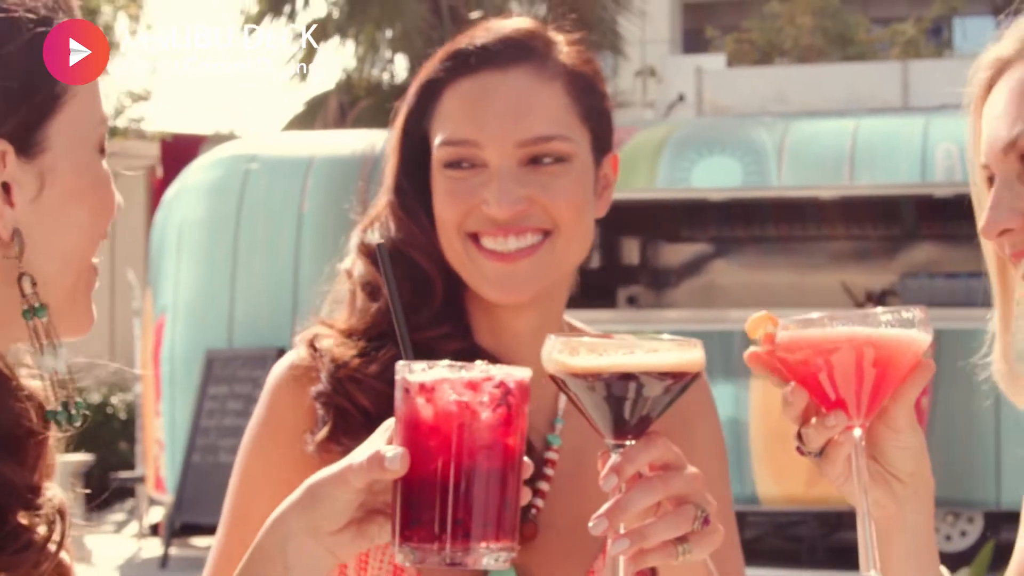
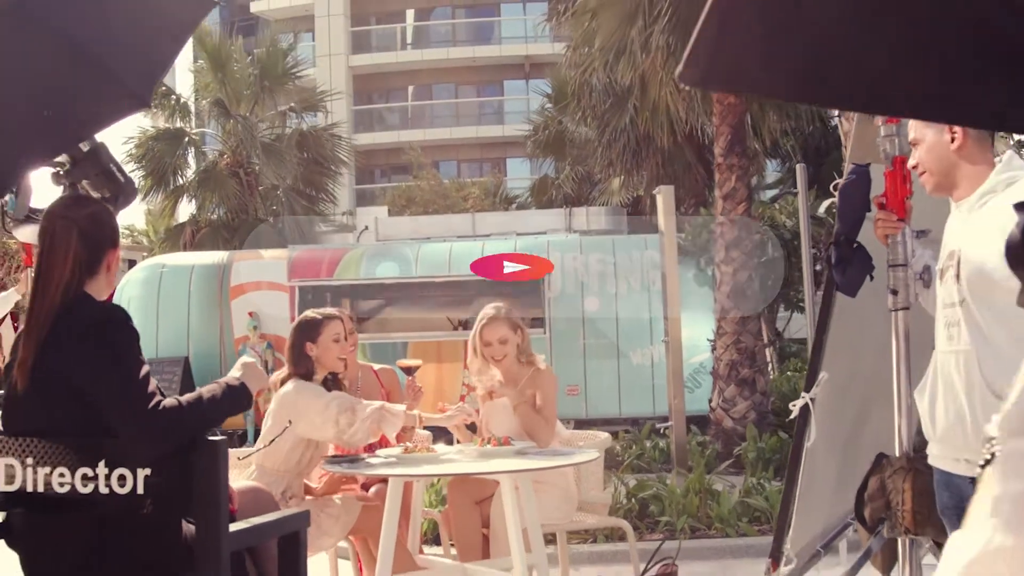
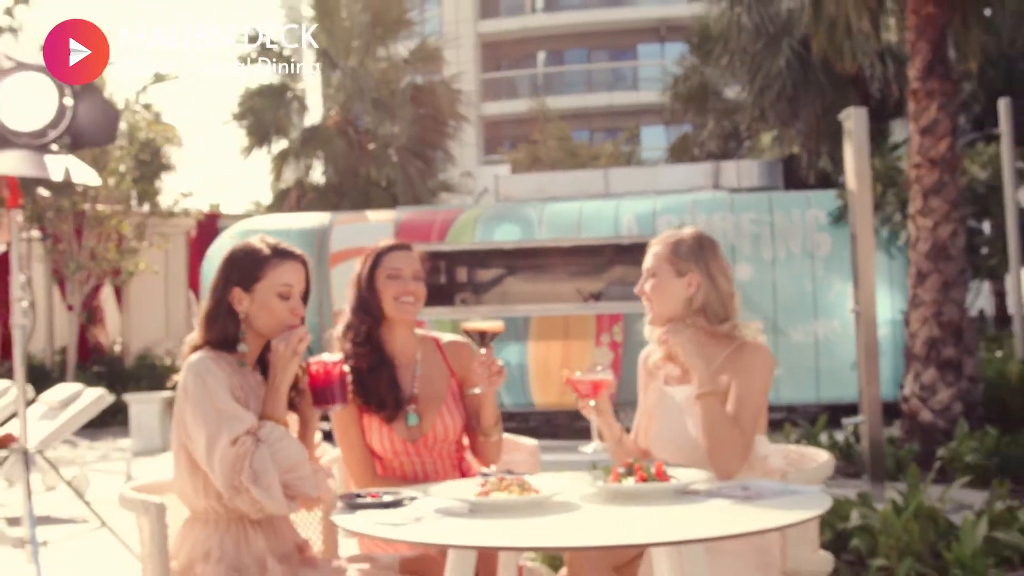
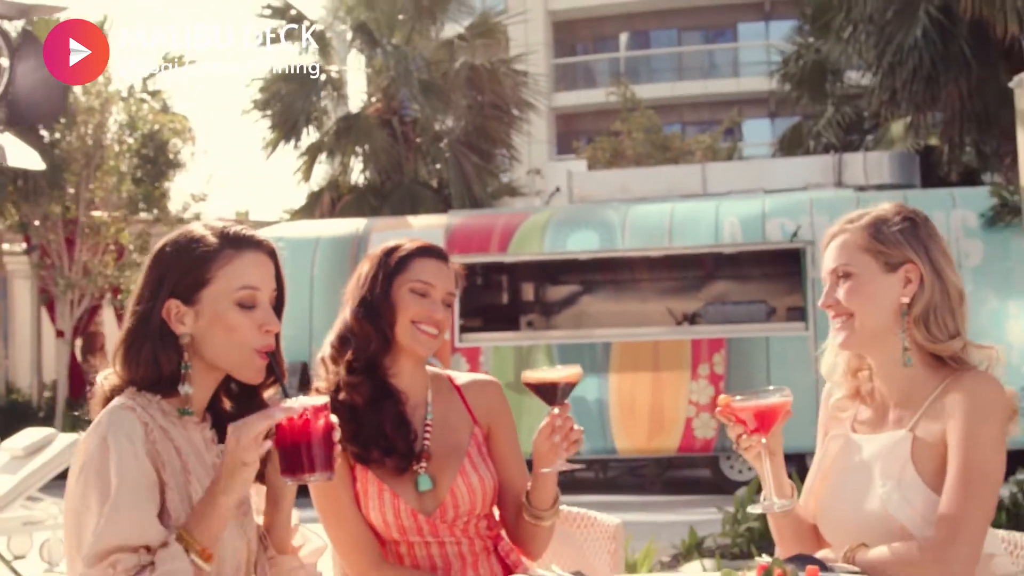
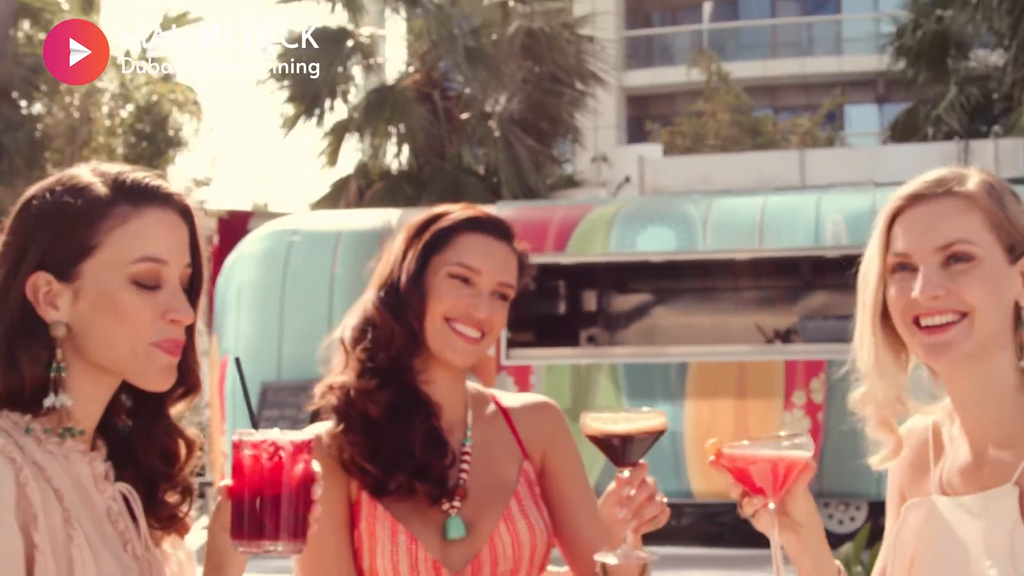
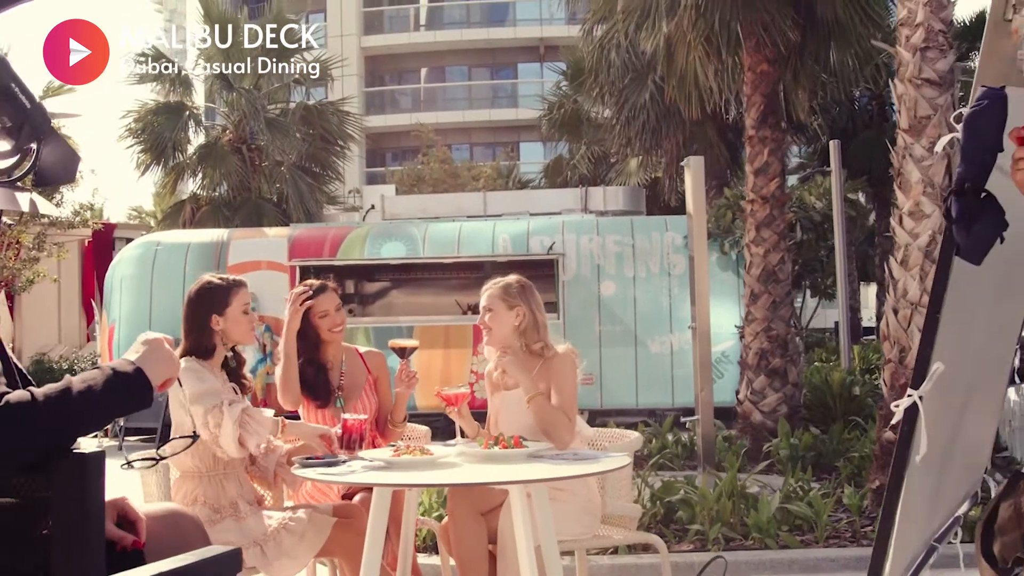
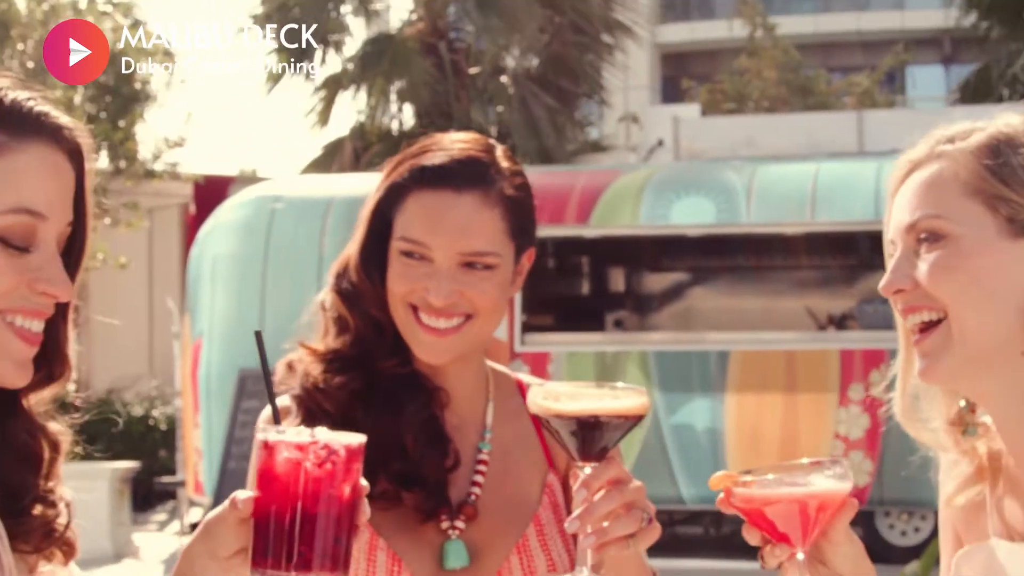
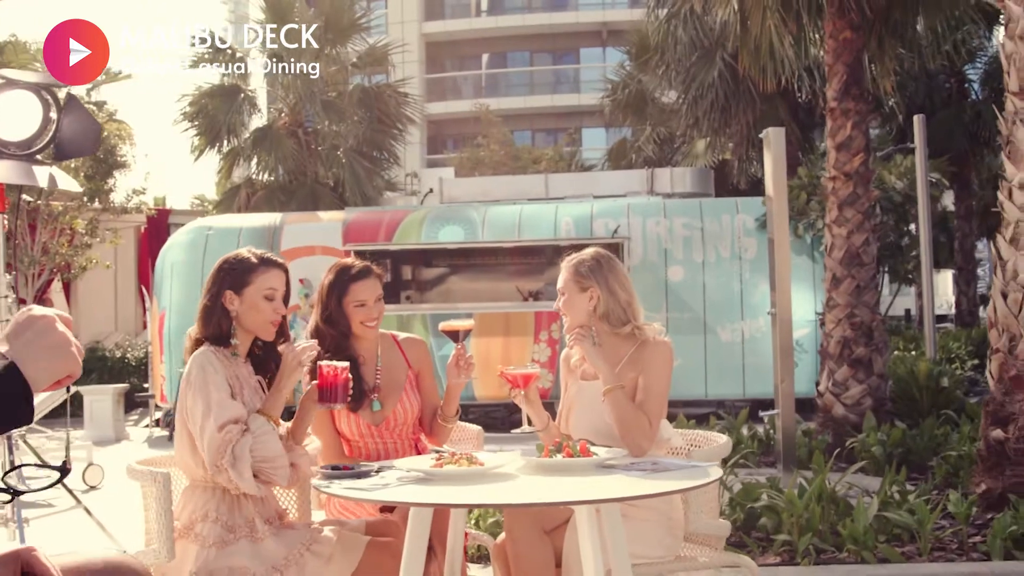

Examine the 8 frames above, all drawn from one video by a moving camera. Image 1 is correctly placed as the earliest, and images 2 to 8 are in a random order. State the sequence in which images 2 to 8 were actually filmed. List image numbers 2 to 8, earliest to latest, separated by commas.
7, 5, 4, 3, 8, 6, 2
